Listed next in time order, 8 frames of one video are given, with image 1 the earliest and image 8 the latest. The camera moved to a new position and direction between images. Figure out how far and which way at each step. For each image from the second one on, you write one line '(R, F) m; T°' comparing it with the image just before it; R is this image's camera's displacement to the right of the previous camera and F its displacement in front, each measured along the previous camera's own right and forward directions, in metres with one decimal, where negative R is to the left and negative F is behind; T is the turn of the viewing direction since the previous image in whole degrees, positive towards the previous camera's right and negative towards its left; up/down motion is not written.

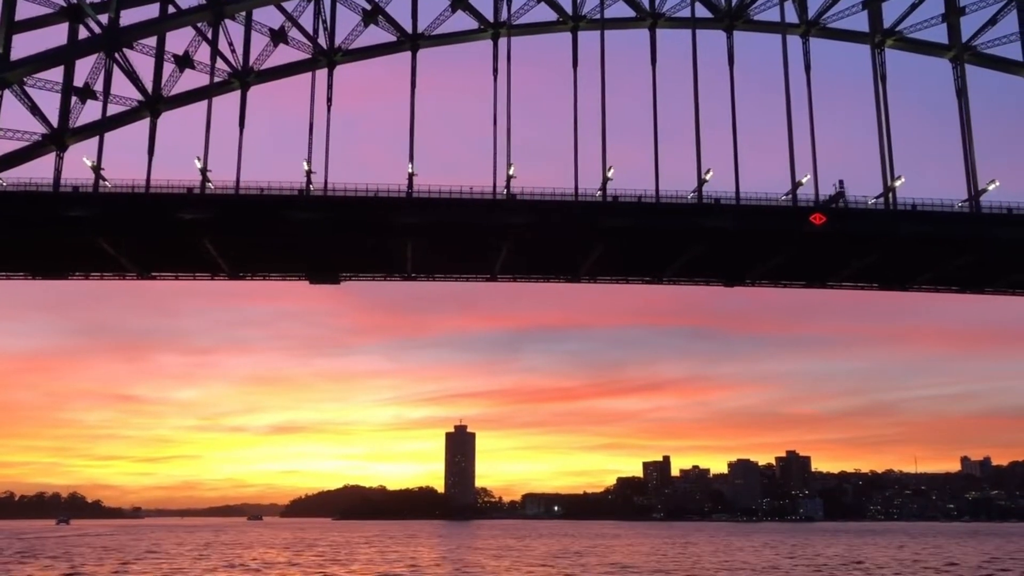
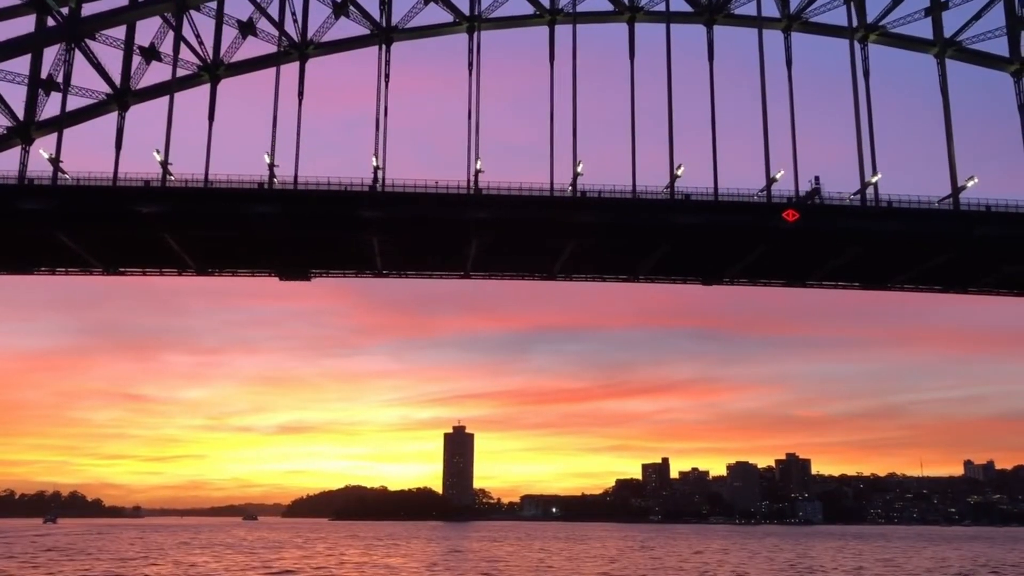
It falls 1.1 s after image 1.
(+1.7, +0.8) m; 0°
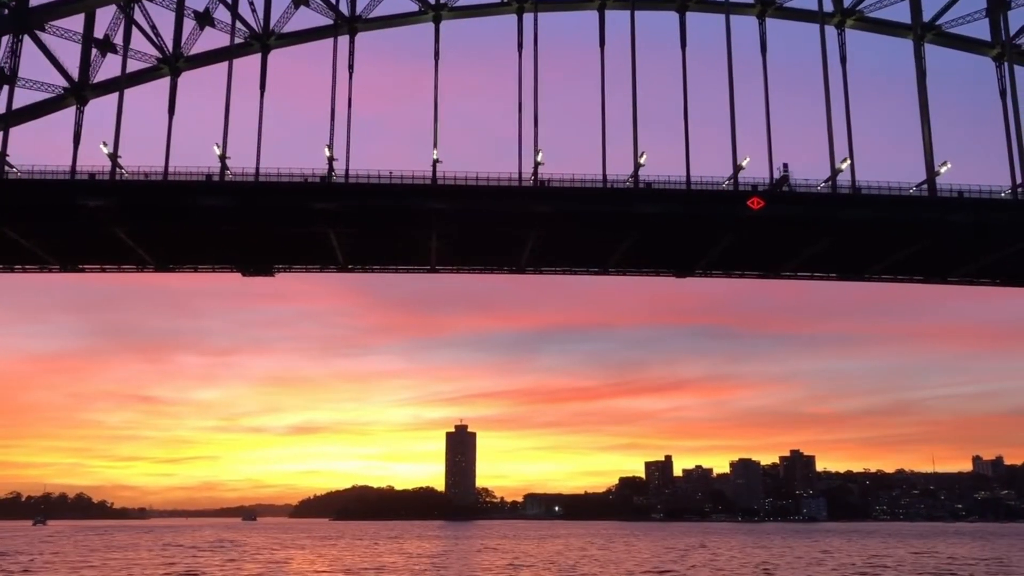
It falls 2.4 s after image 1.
(+2.1, +1.1) m; -1°
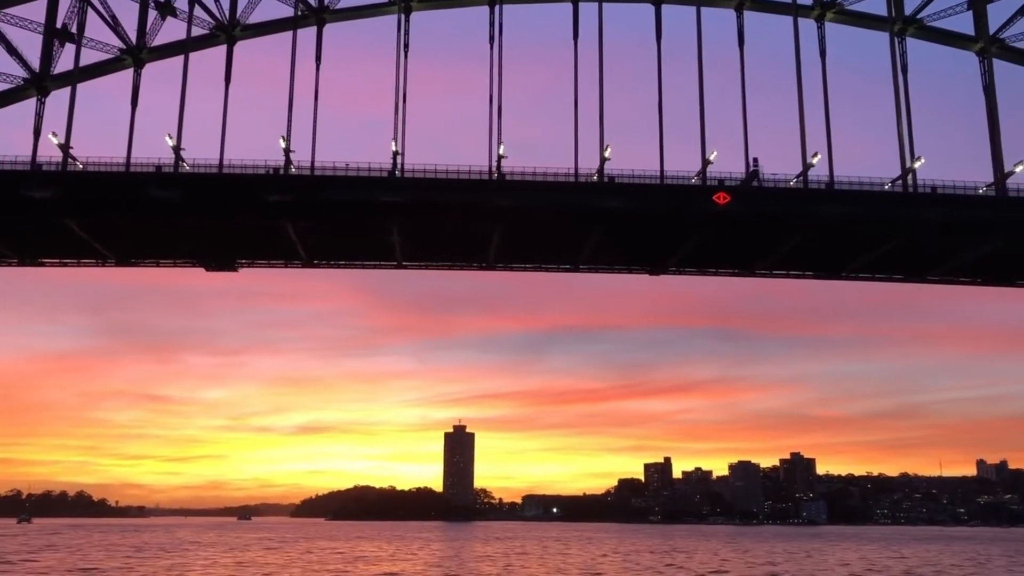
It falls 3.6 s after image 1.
(+1.9, +1.0) m; -1°
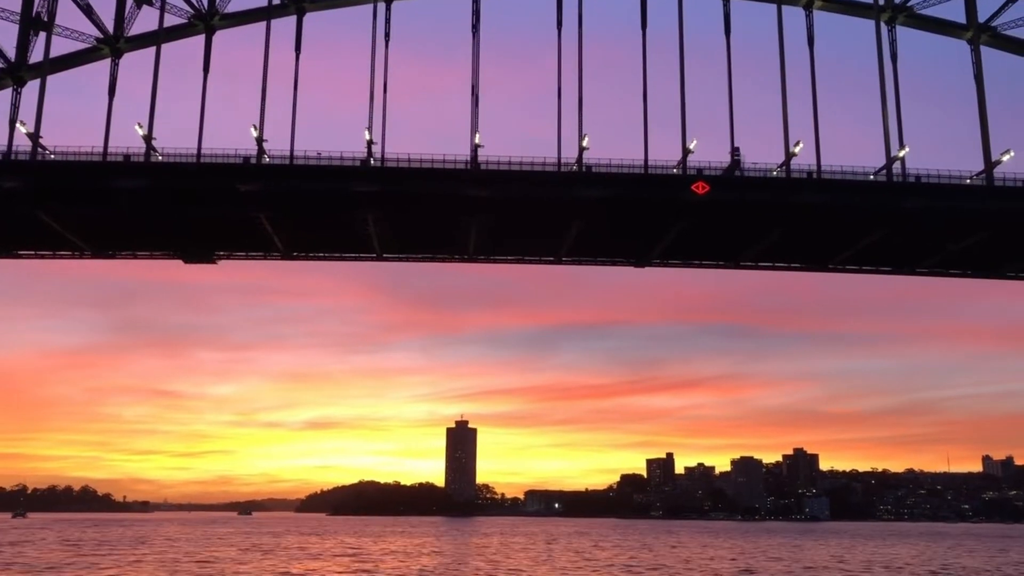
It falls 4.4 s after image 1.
(+1.3, +0.6) m; 0°
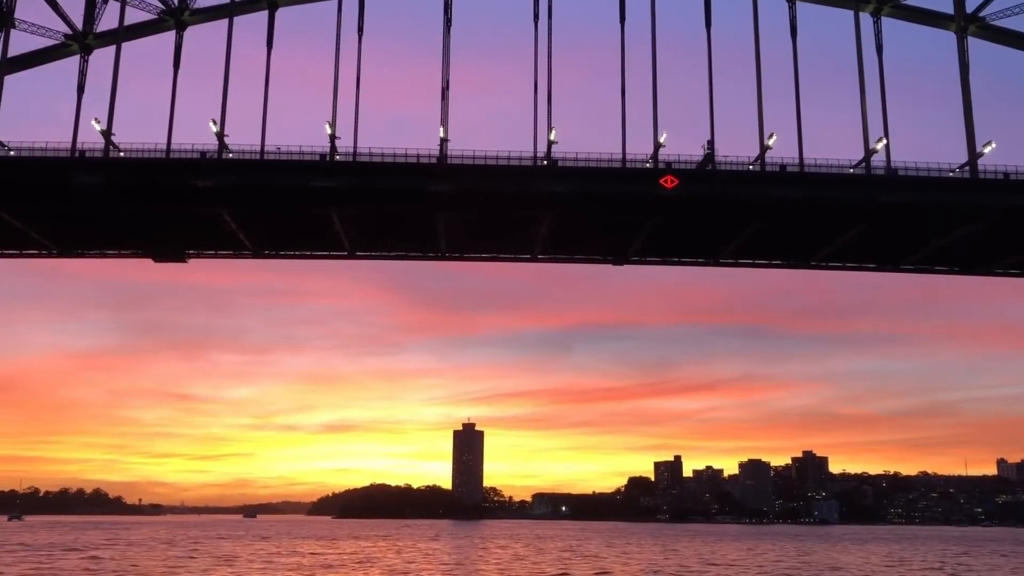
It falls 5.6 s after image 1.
(+1.9, +0.9) m; -1°
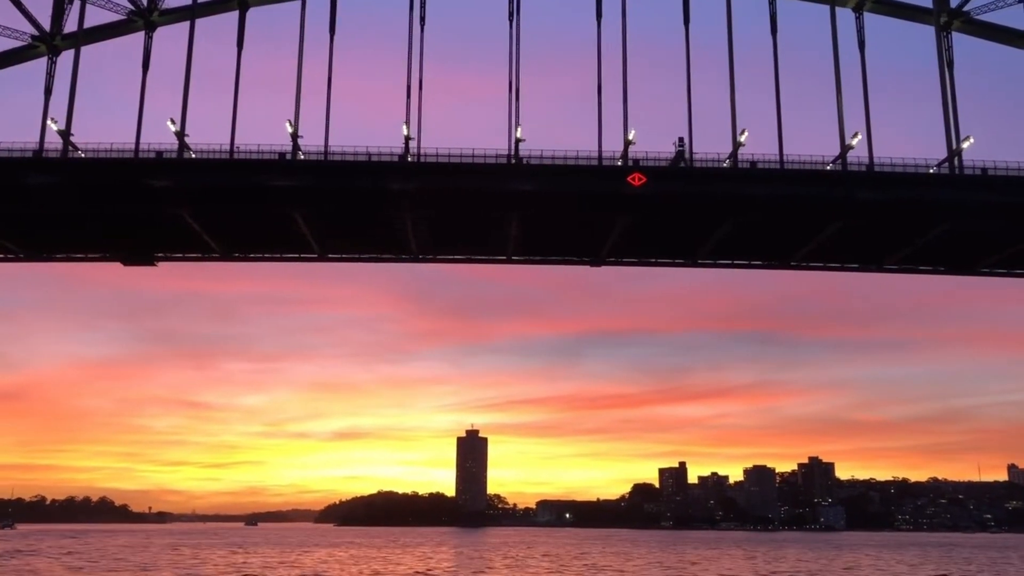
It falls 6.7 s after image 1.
(+1.7, +0.9) m; -1°
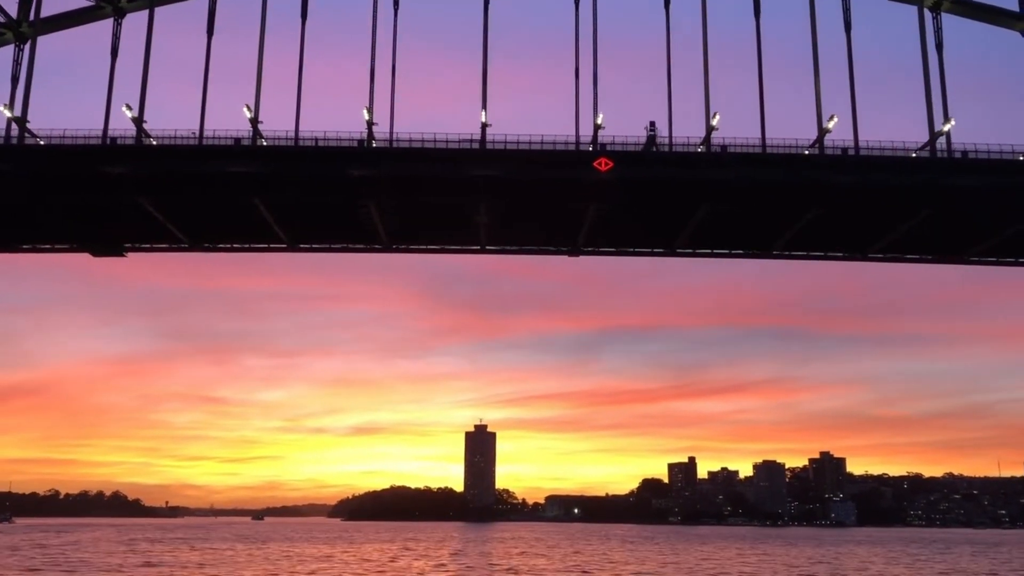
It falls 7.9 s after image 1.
(+1.9, +1.1) m; -1°
